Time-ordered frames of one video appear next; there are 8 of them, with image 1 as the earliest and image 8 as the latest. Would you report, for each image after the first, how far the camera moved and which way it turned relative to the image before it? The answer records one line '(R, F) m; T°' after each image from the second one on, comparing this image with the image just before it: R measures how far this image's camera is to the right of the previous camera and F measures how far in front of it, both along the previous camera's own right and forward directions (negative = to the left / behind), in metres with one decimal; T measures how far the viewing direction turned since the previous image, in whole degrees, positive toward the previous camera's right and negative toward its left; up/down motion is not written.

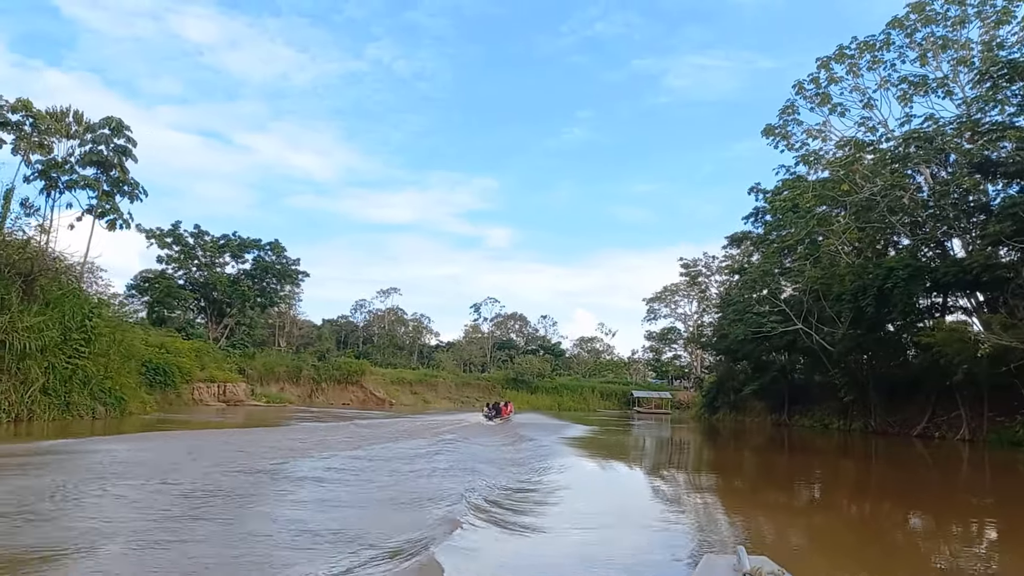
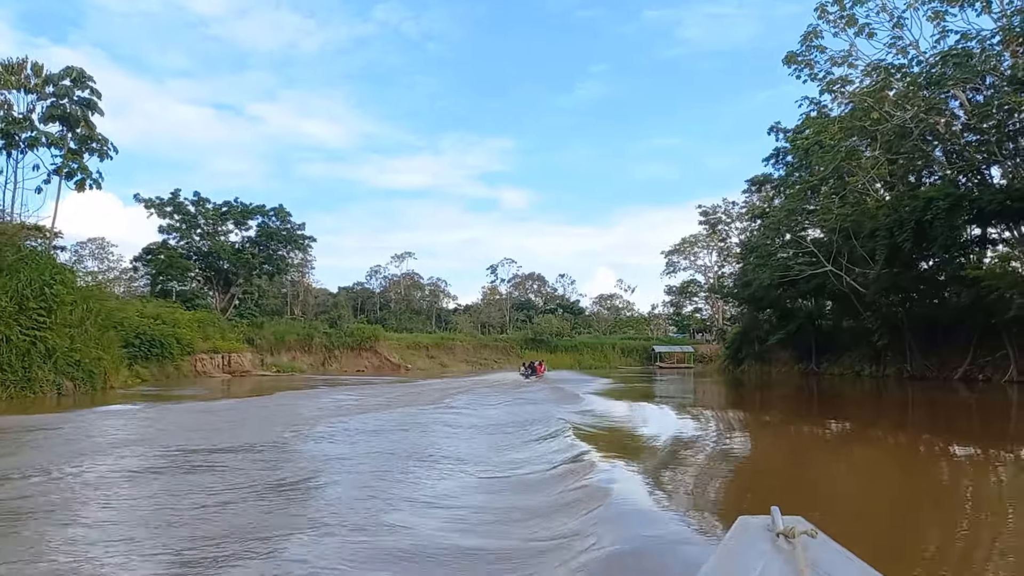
(+0.4, +1.4) m; -2°
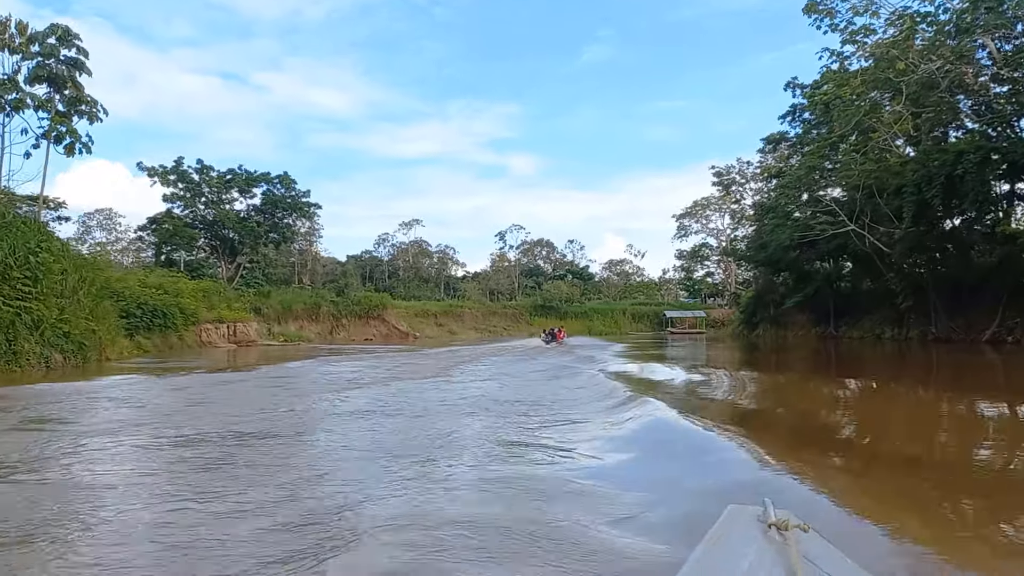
(0.0, +0.7) m; -1°
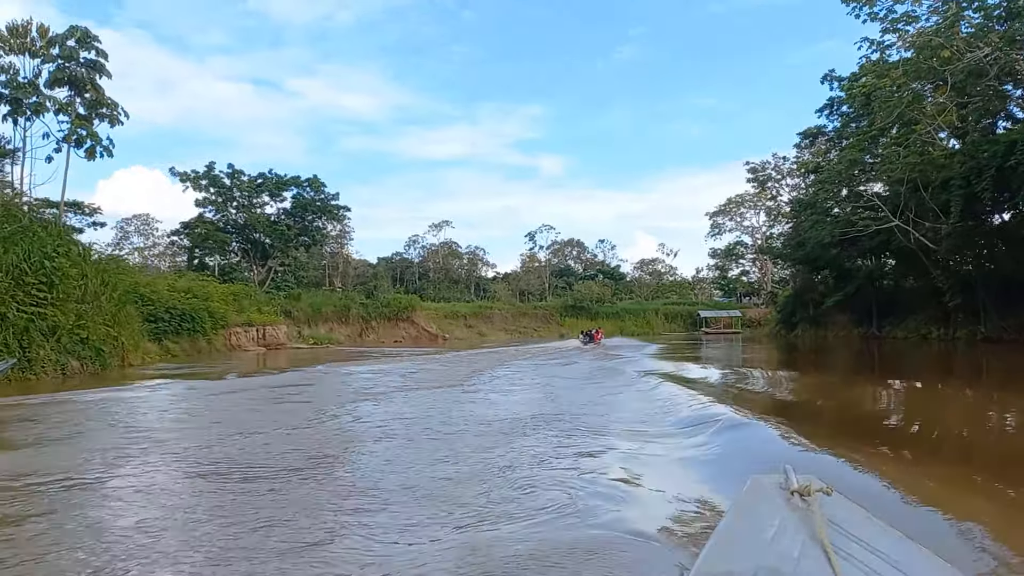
(+0.1, +0.5) m; -3°
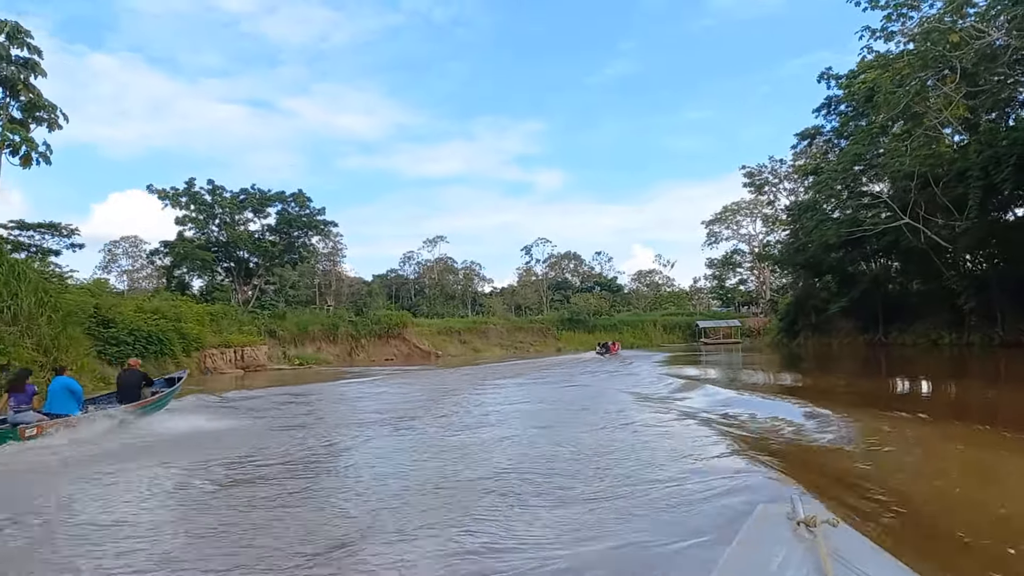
(+0.4, +1.3) m; 0°
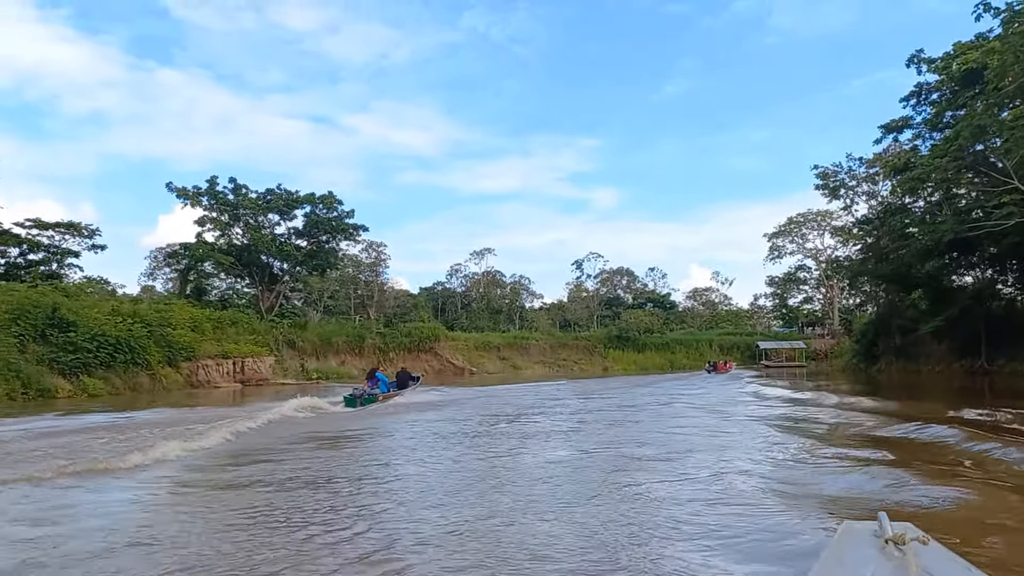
(+0.8, +3.5) m; -4°
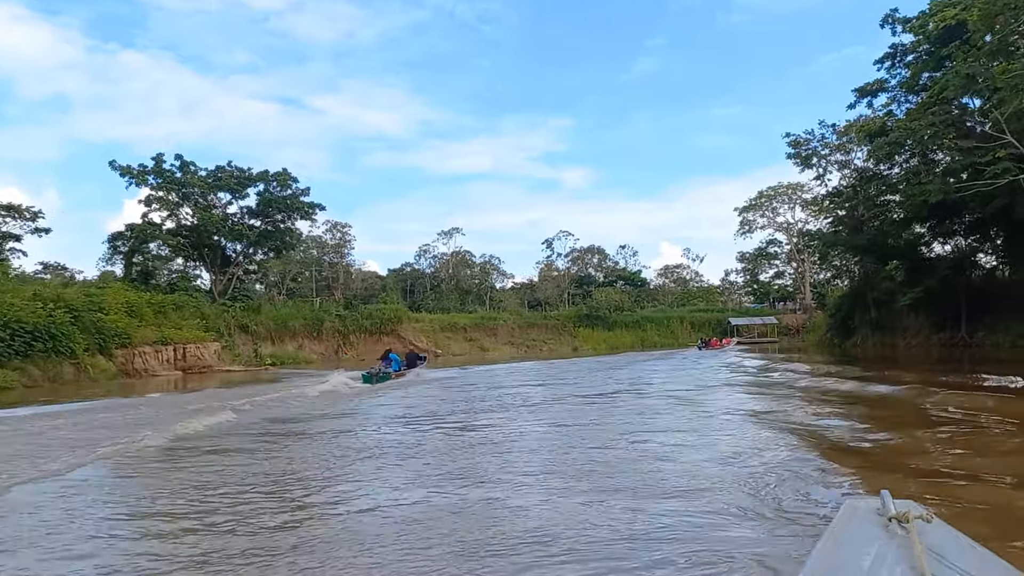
(+0.4, +1.4) m; +2°
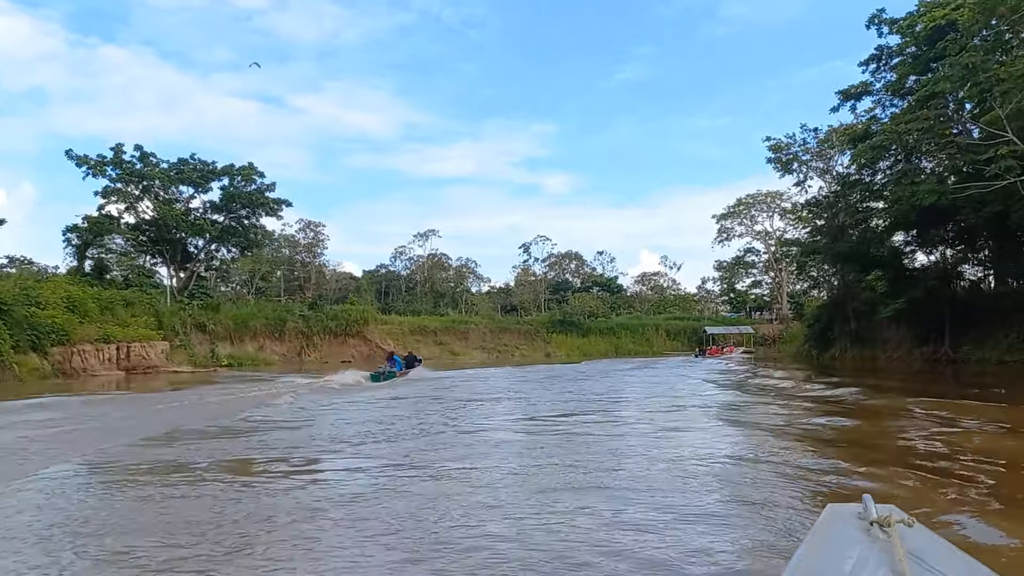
(+0.3, +1.1) m; +2°
